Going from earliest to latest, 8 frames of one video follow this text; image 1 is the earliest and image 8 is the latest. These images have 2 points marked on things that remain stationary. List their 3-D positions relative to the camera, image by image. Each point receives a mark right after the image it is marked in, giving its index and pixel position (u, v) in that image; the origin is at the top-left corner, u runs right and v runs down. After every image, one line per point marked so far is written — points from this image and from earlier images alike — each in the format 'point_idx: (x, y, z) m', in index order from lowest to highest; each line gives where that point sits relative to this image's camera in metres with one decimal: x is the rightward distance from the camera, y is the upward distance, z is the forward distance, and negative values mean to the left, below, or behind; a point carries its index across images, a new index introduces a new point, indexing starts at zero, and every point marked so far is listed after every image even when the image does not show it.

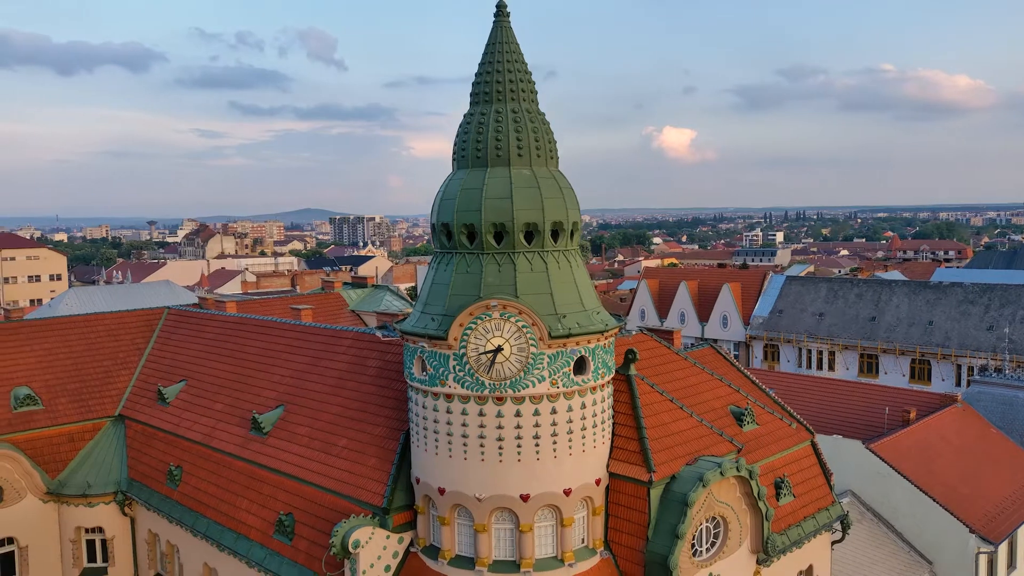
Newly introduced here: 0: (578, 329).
0: (+1.4, -0.8, +15.9) m
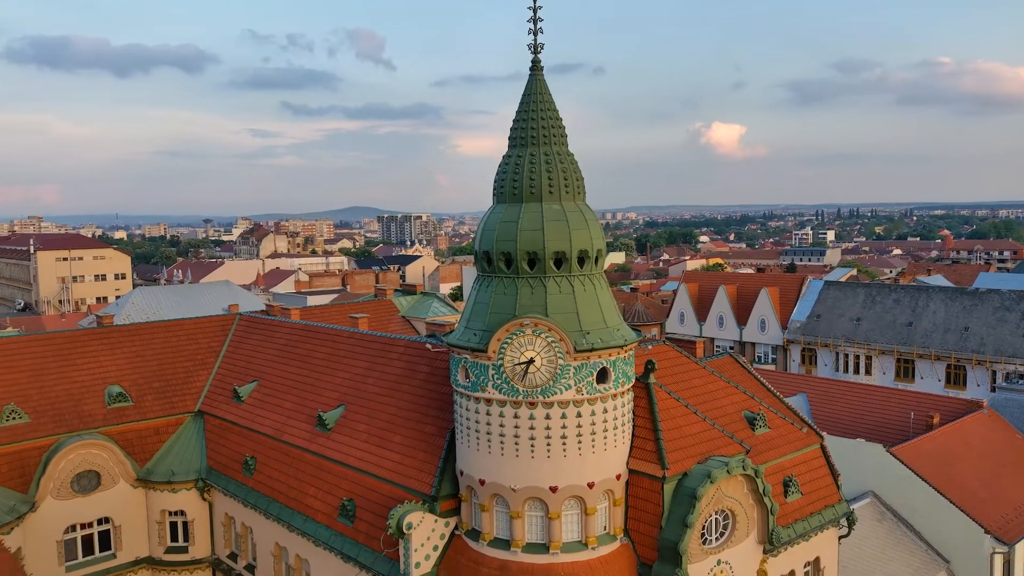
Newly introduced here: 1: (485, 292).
0: (+2.1, -1.3, +18.3) m
1: (-0.7, -0.1, +19.1) m
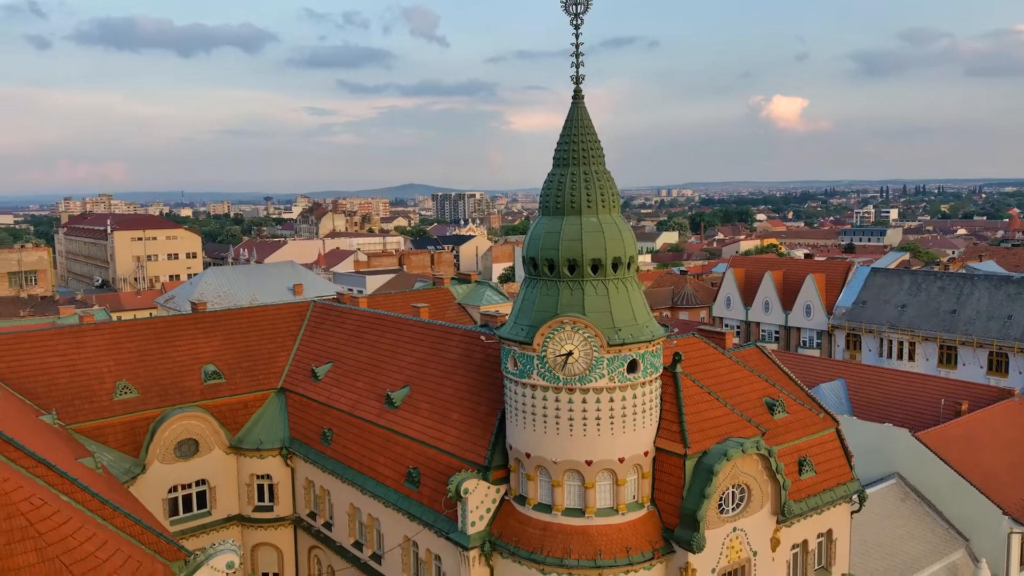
0: (+3.3, -1.4, +21.2) m
1: (+0.5, -0.1, +22.1) m
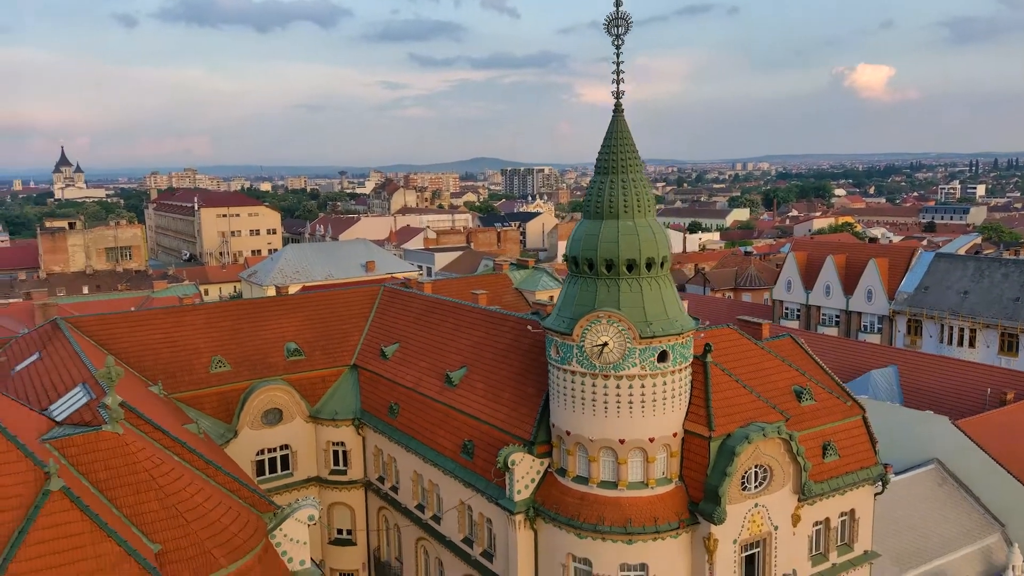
0: (+4.6, -1.3, +23.5) m
1: (+1.9, 0.0, +24.7) m
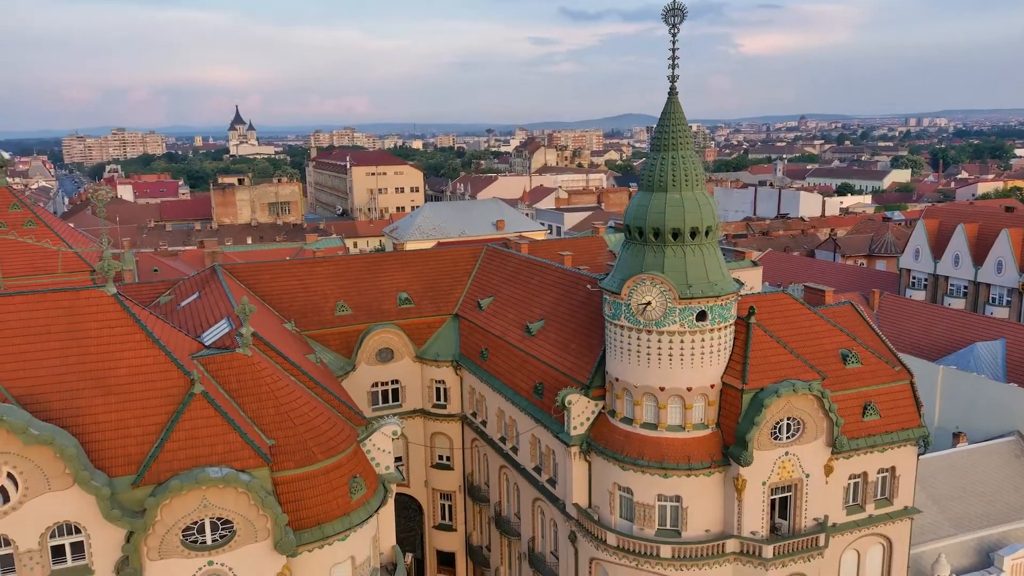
0: (+6.5, -0.2, +26.4) m
1: (+4.1, +1.3, +27.9) m
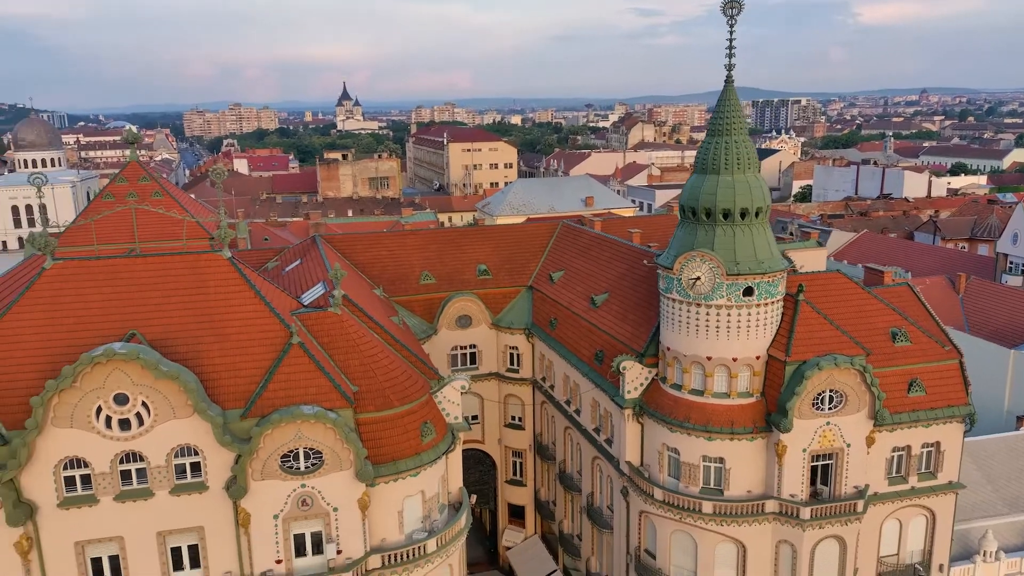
0: (+8.7, +0.6, +28.2) m
1: (+6.5, +2.2, +30.0) m
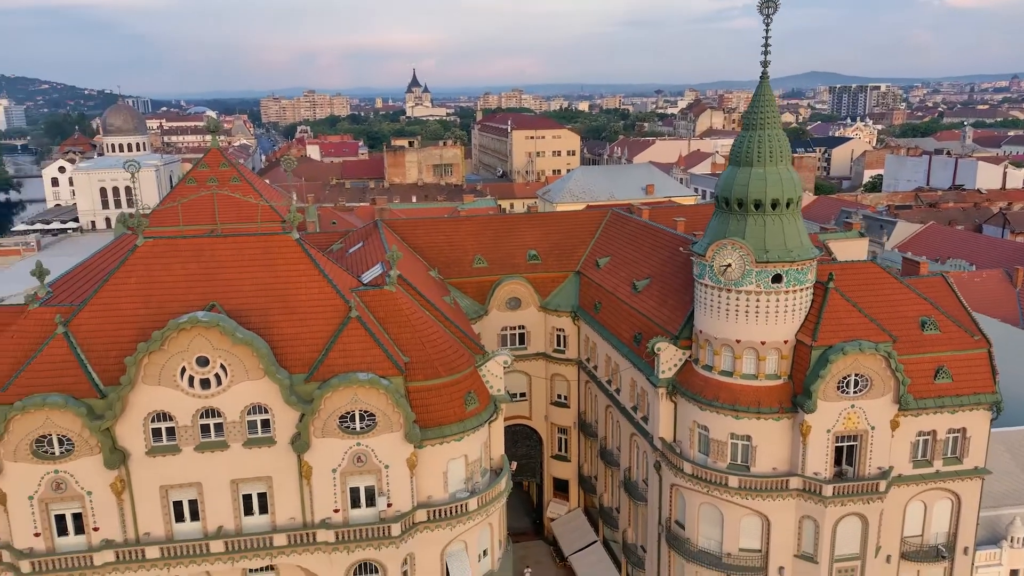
0: (+10.2, +1.1, +29.7) m
1: (+8.3, +2.8, +31.6) m
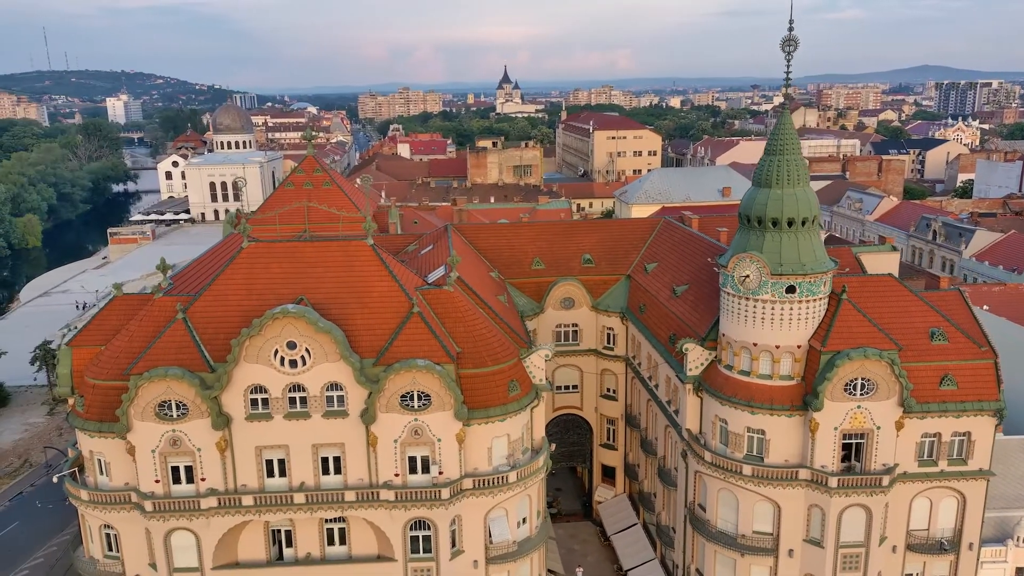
0: (+12.0, +0.7, +33.0) m
1: (+10.3, +2.4, +35.1) m
